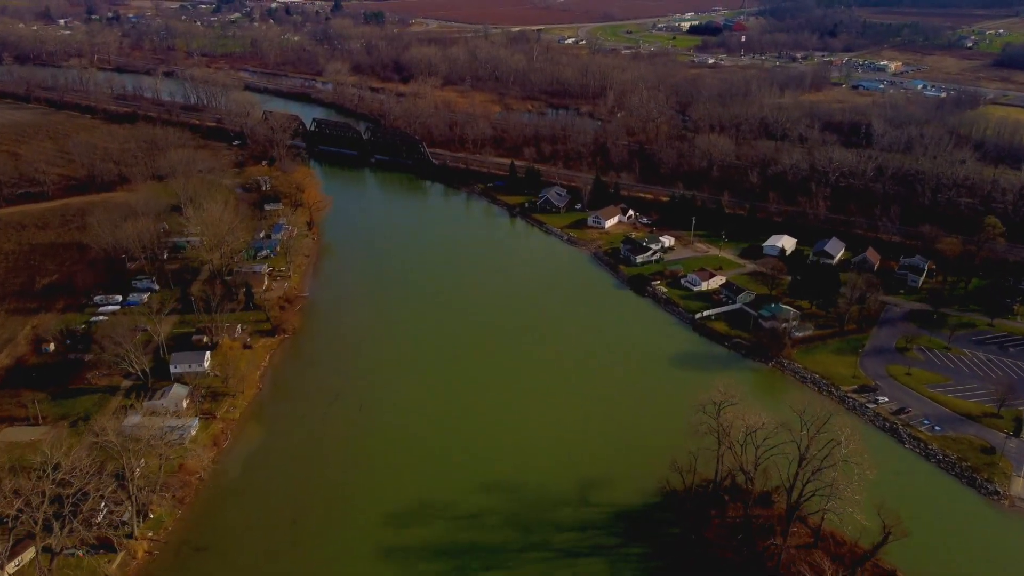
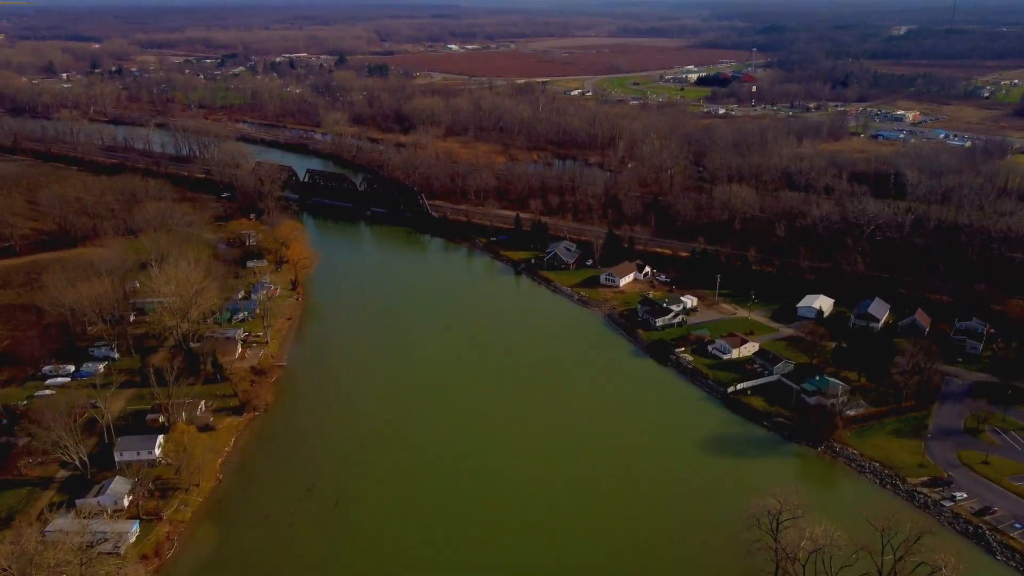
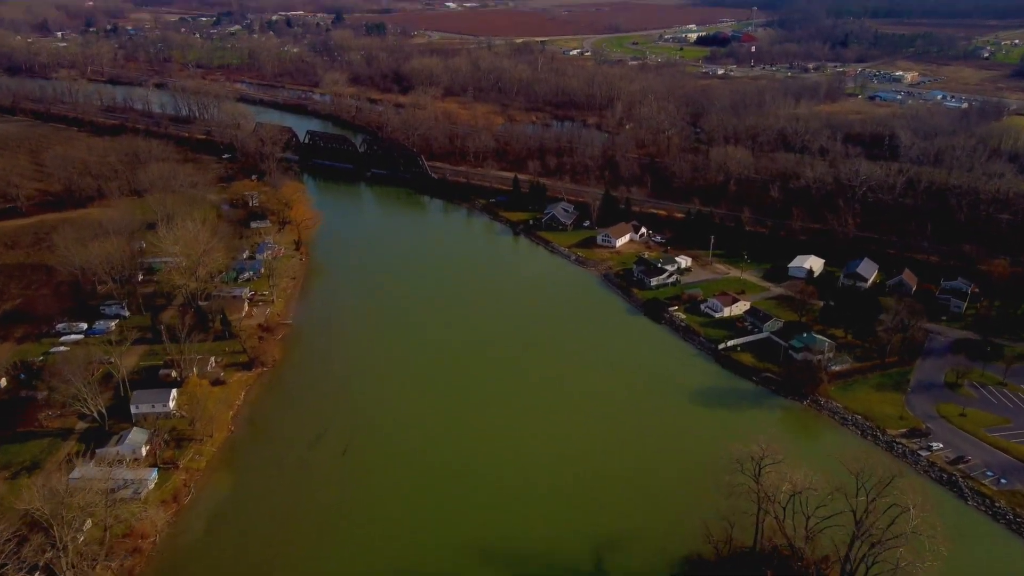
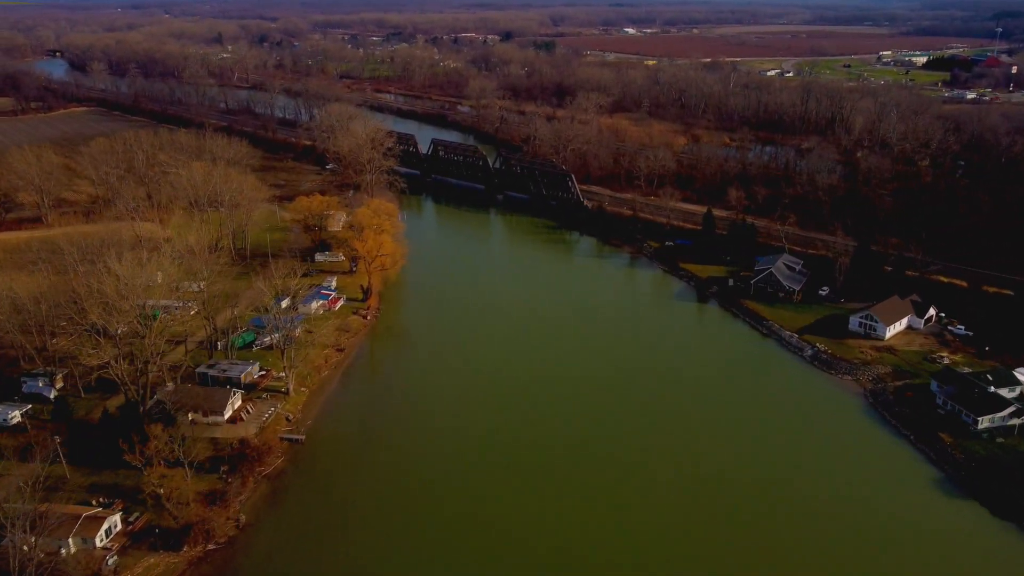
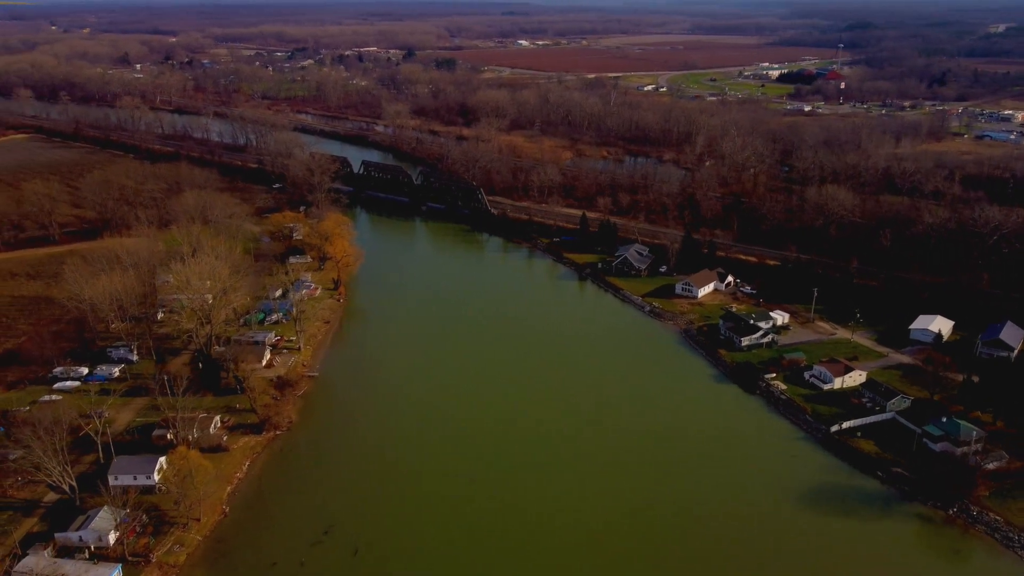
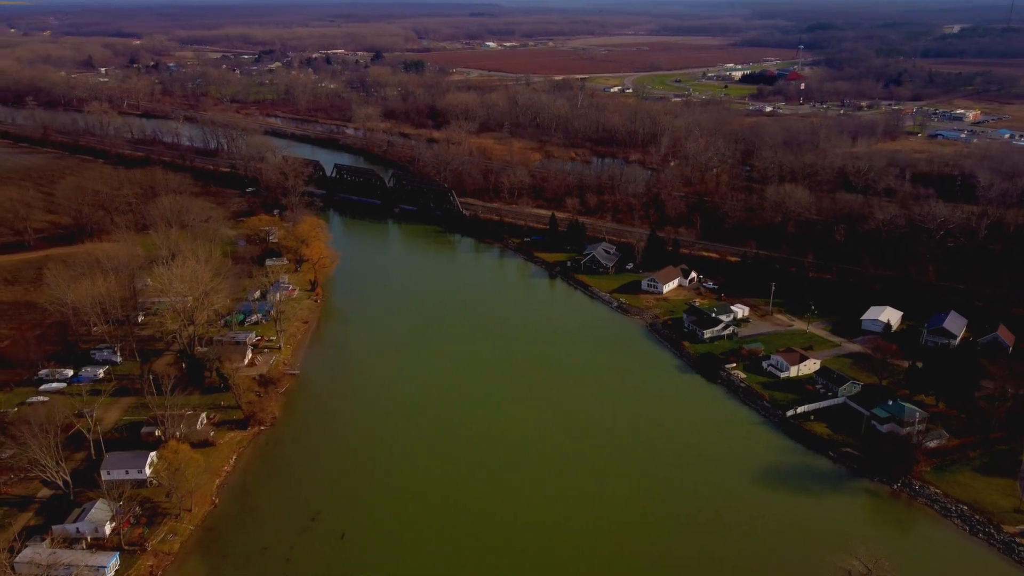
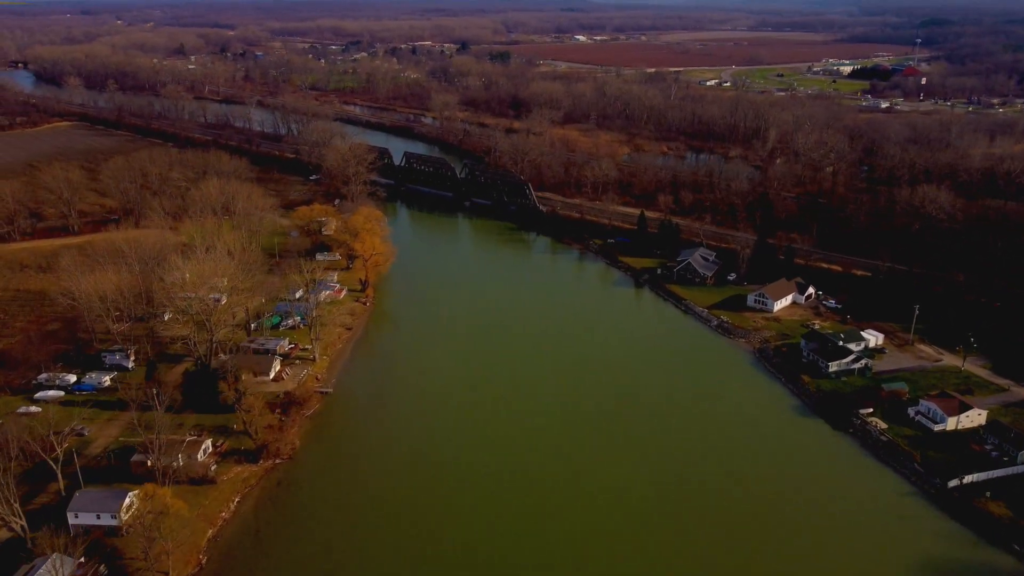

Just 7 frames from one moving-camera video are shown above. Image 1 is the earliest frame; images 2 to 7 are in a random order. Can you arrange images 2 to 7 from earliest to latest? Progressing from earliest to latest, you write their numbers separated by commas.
3, 2, 6, 5, 7, 4
